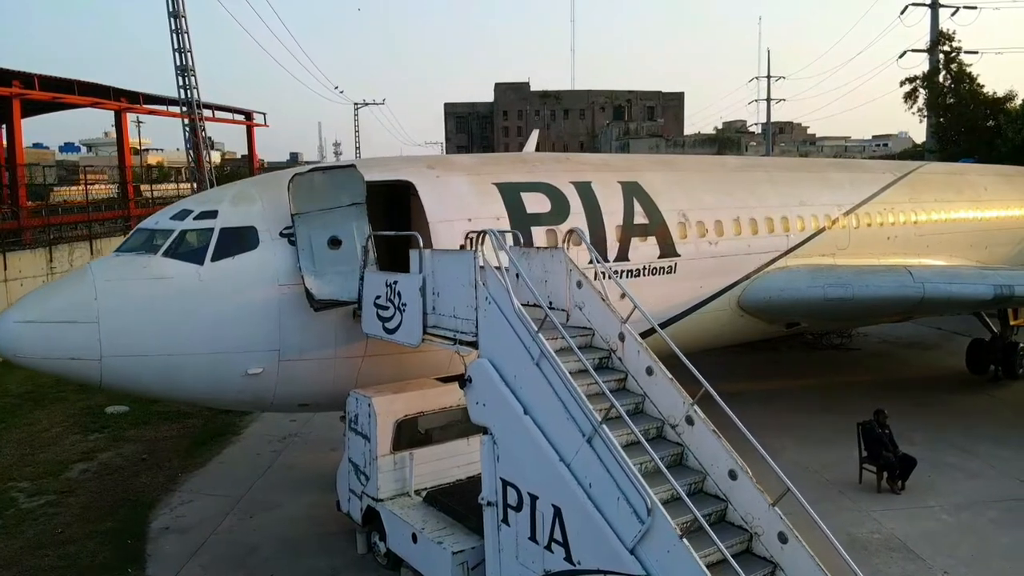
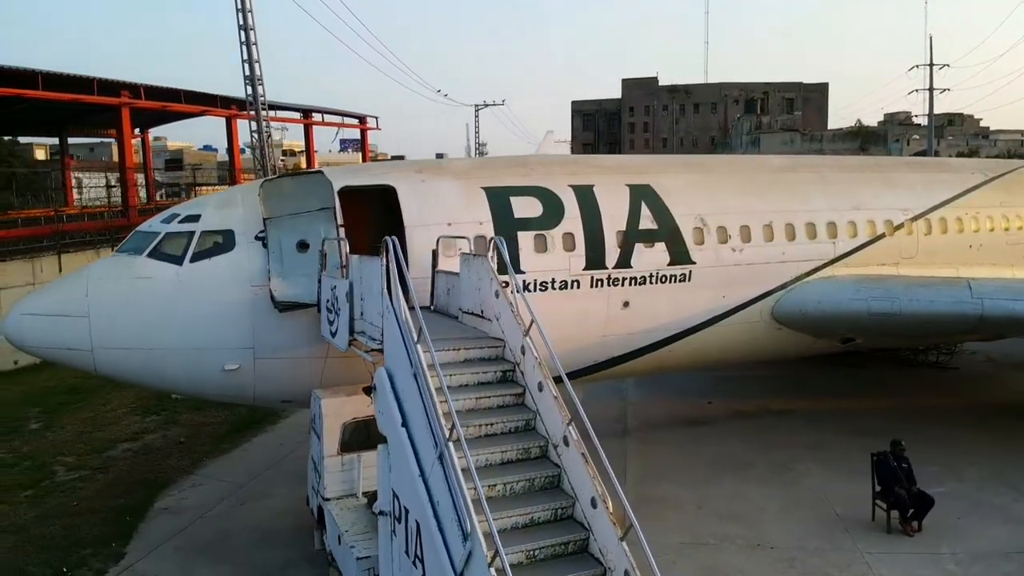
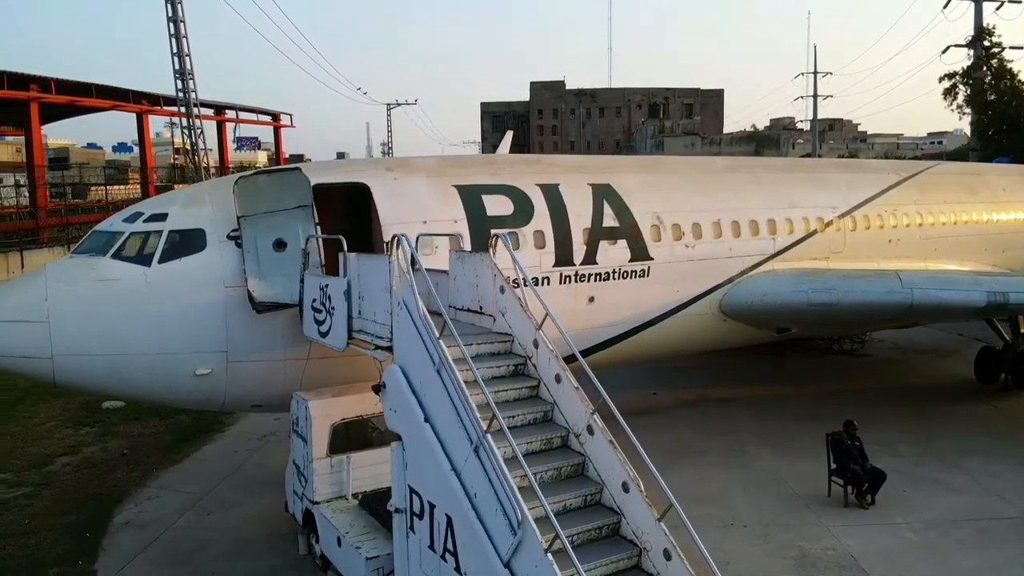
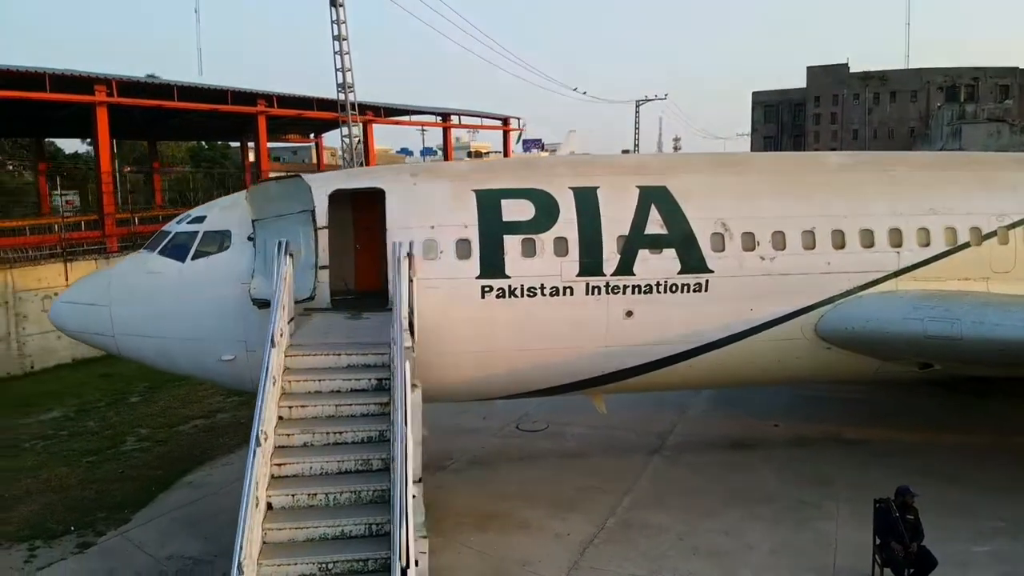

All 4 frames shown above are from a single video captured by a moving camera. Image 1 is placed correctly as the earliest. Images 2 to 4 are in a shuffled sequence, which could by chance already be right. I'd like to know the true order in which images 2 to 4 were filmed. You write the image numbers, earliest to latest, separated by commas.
3, 2, 4
